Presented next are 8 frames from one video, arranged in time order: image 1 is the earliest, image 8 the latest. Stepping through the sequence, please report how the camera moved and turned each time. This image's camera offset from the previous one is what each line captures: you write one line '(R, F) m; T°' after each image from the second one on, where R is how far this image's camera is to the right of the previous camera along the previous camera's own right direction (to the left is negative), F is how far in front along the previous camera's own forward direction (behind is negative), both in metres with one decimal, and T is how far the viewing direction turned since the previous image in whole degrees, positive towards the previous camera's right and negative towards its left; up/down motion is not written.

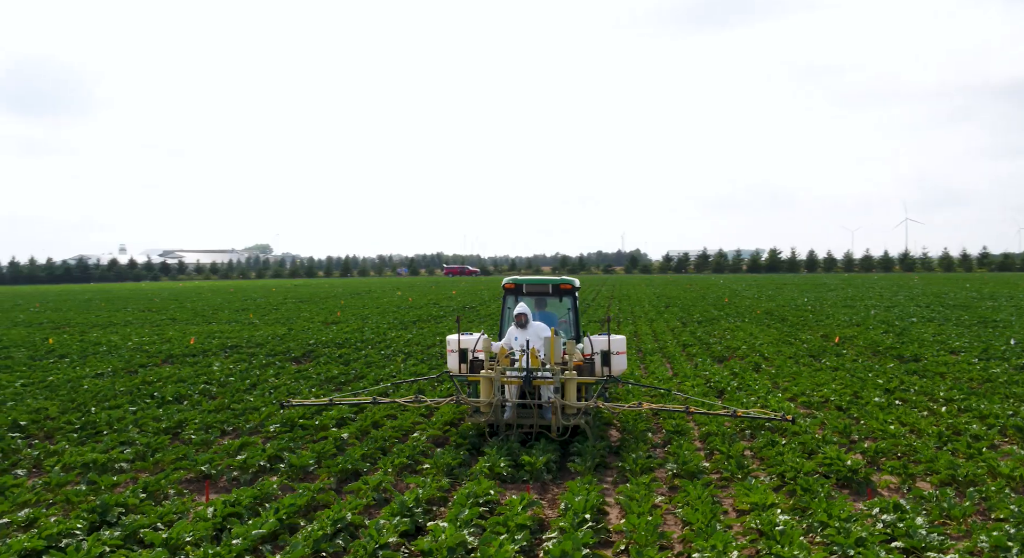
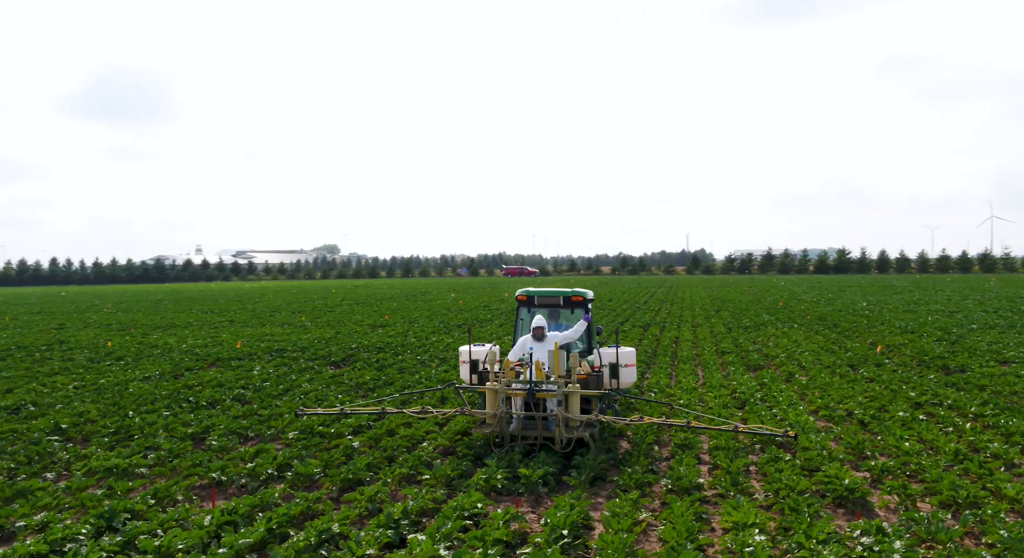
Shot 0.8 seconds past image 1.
(+0.6, -0.1) m; -4°
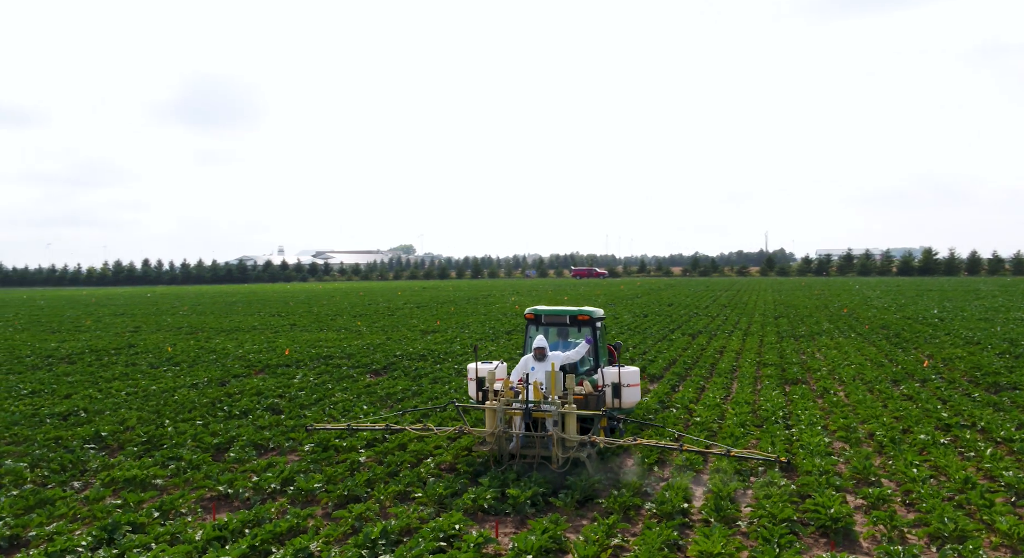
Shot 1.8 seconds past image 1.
(+0.8, -0.2) m; -5°
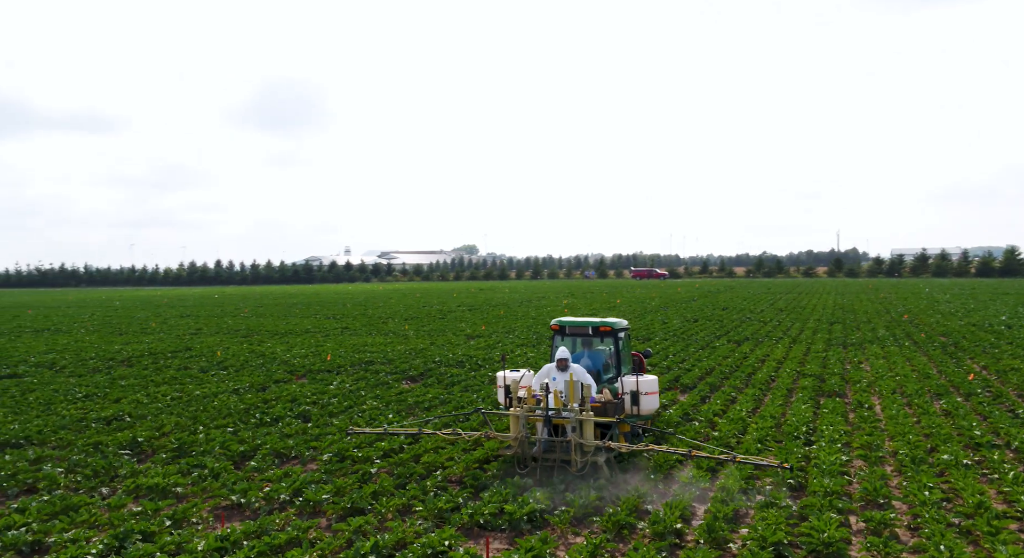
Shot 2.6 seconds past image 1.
(+0.6, -0.1) m; -4°
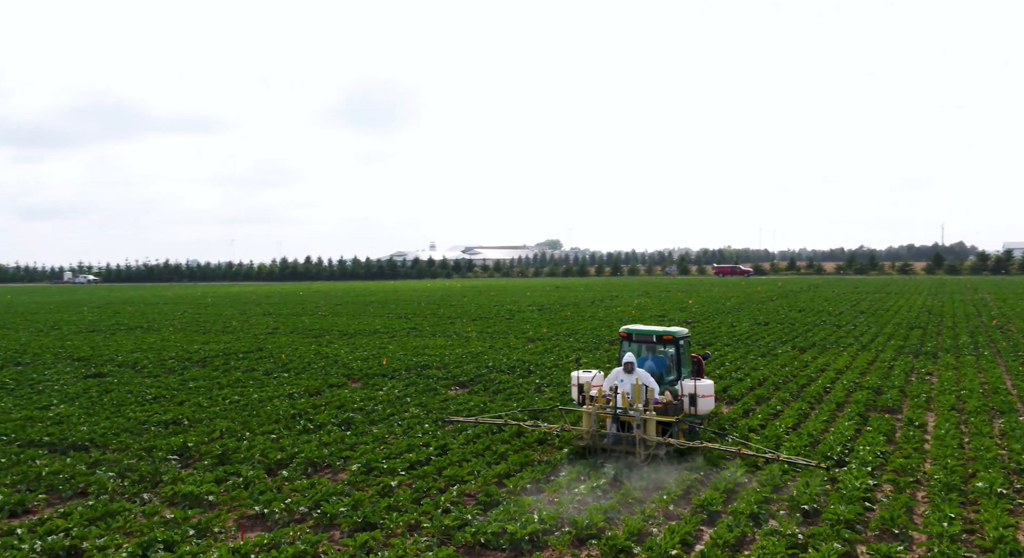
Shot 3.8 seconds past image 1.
(+0.8, -0.2) m; -6°
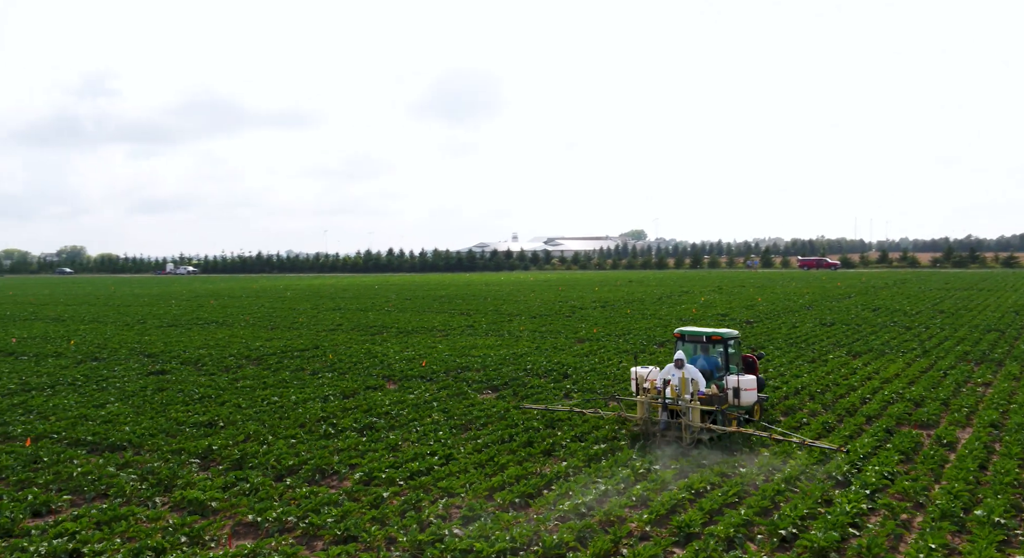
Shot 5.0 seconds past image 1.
(+1.1, -0.2) m; -5°
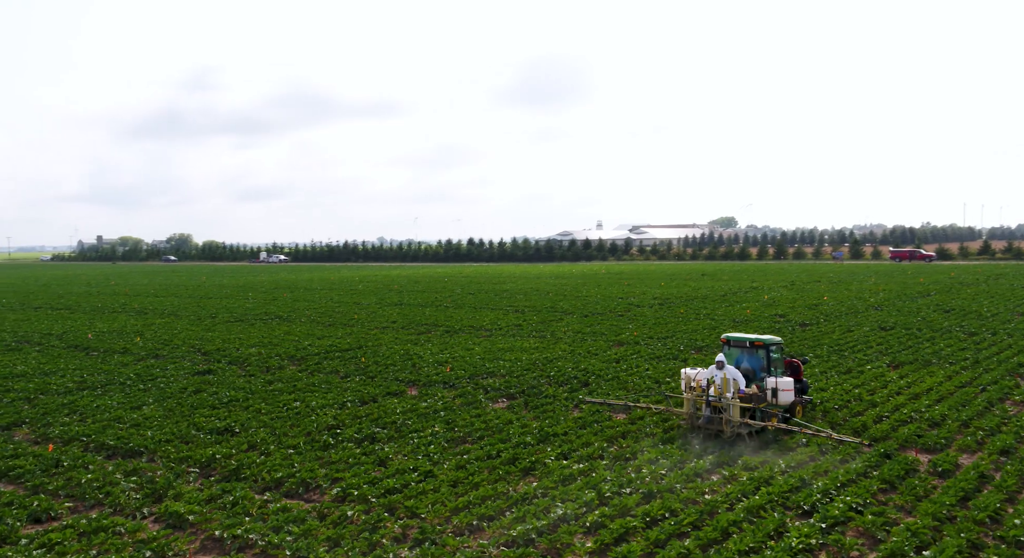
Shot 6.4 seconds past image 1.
(+1.6, -0.3) m; -5°
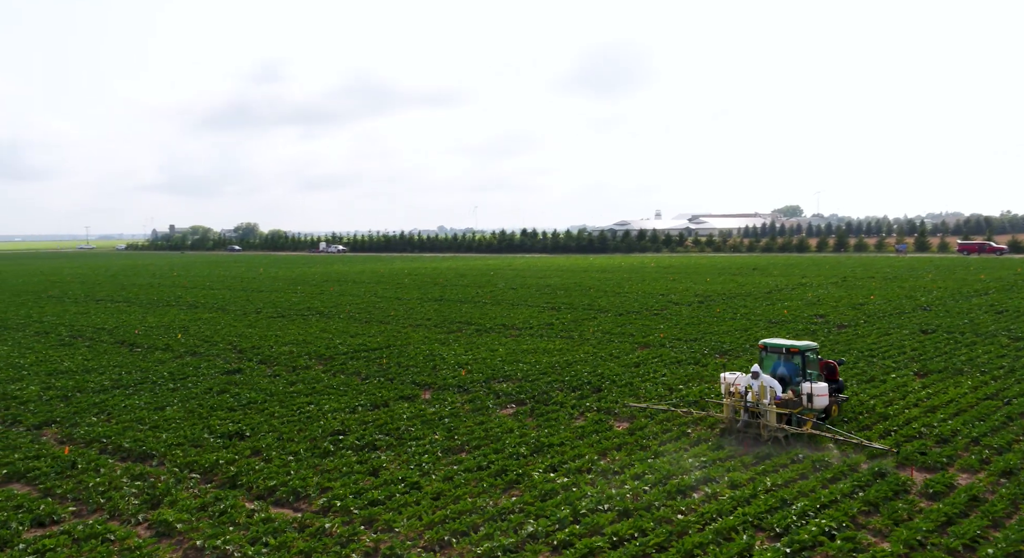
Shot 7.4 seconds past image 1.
(+1.1, -0.2) m; -4°
